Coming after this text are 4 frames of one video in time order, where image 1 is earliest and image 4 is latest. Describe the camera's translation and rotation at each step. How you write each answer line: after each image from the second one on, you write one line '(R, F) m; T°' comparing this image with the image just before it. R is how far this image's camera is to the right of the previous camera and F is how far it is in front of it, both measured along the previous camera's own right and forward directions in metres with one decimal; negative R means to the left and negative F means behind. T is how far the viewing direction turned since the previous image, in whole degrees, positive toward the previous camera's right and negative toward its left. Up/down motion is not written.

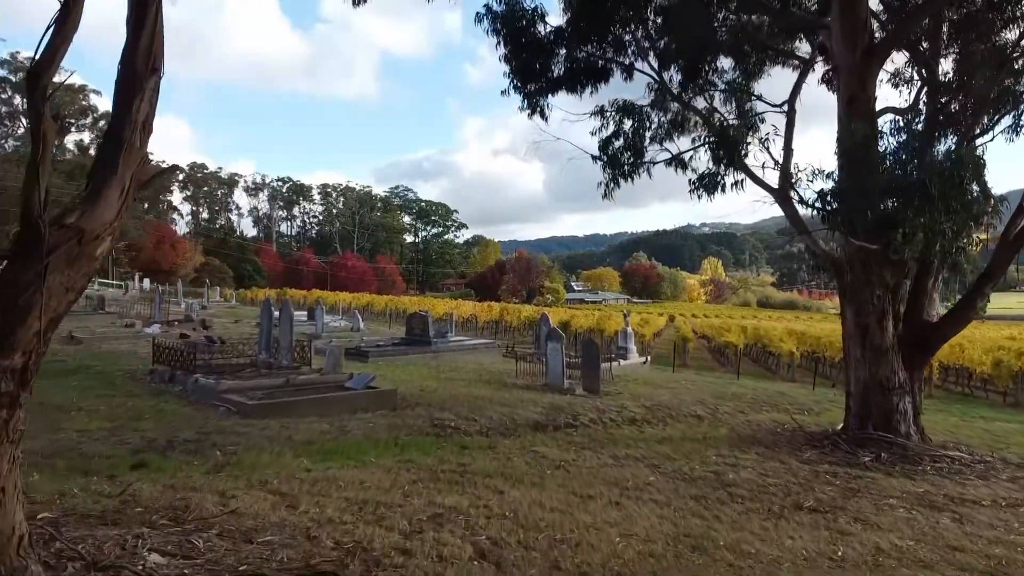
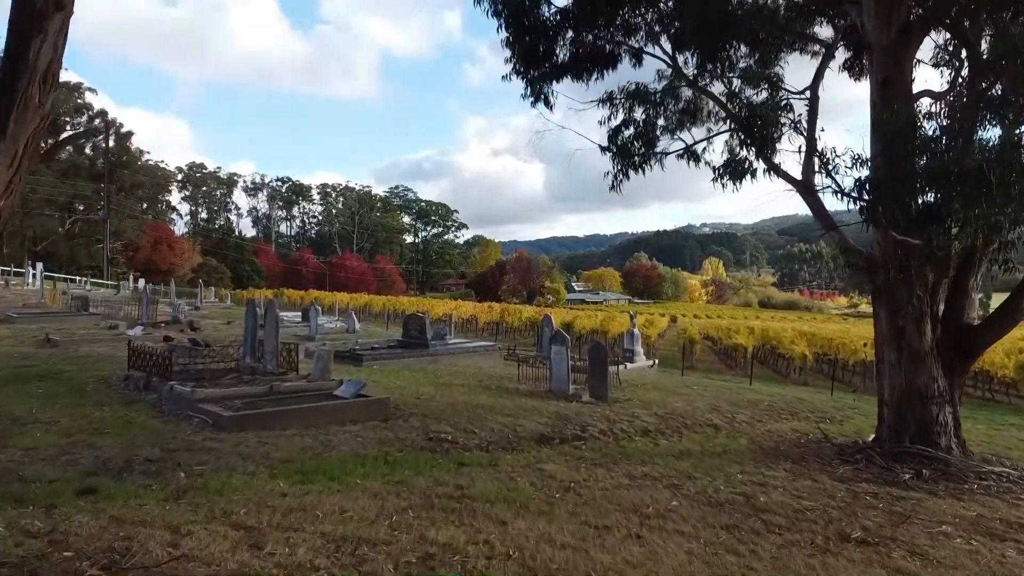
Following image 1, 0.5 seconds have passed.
(0.0, +0.8) m; 0°
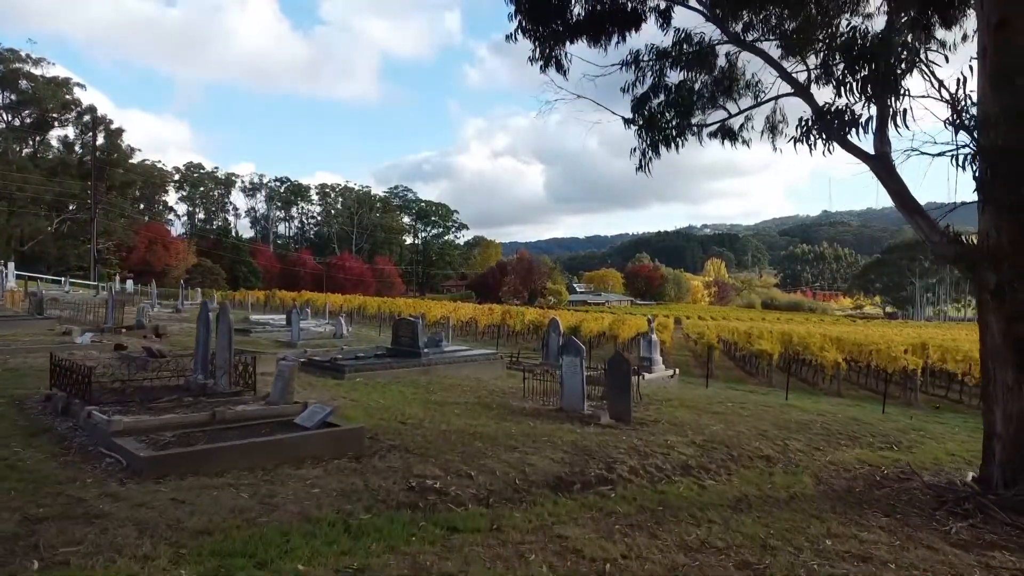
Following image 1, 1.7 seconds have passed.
(-0.1, +1.8) m; 0°
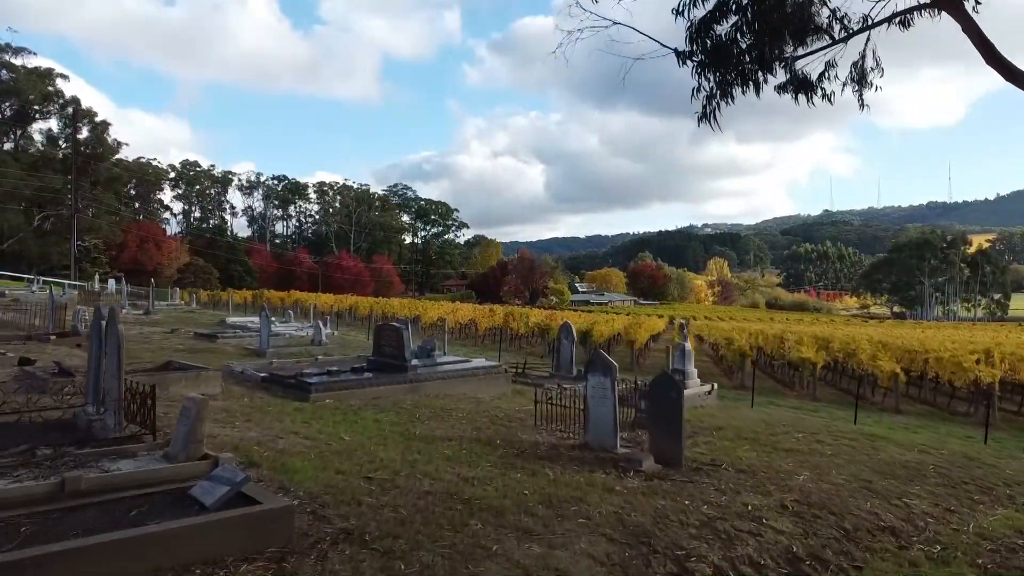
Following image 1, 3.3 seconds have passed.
(-0.1, +2.5) m; 0°
